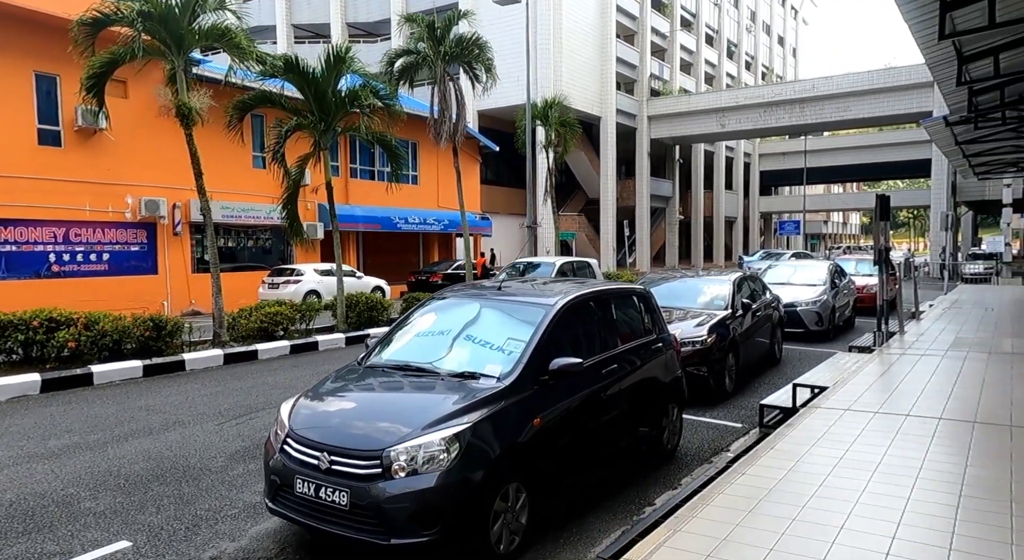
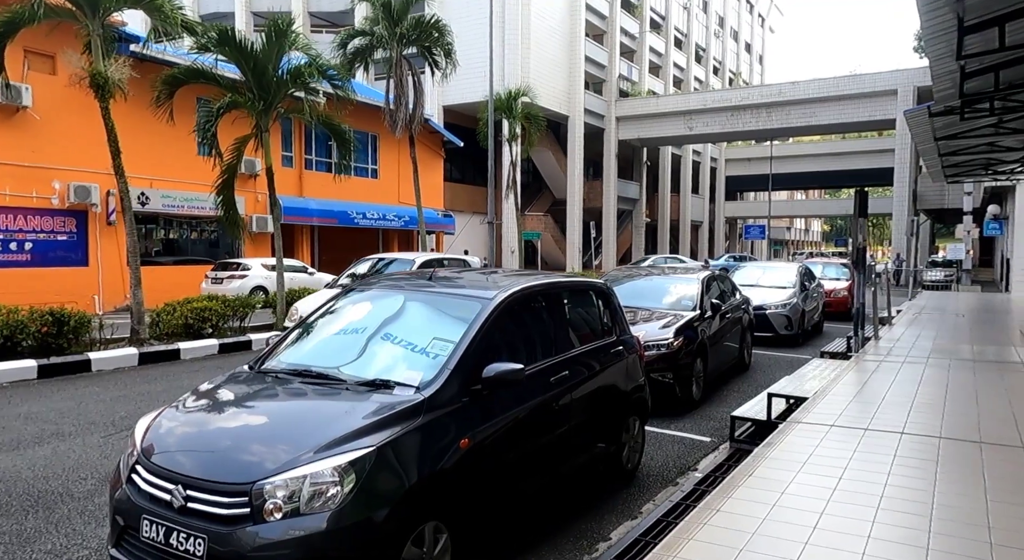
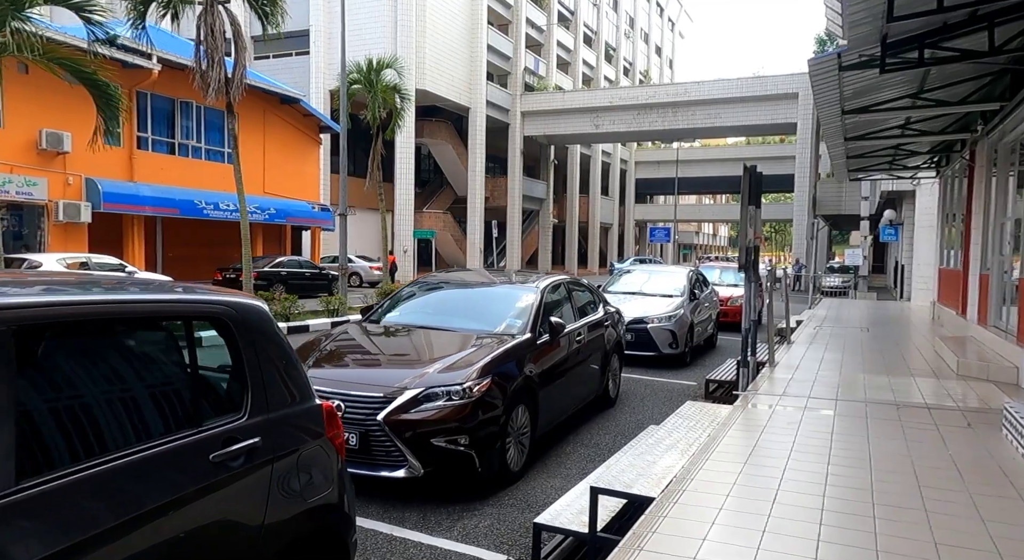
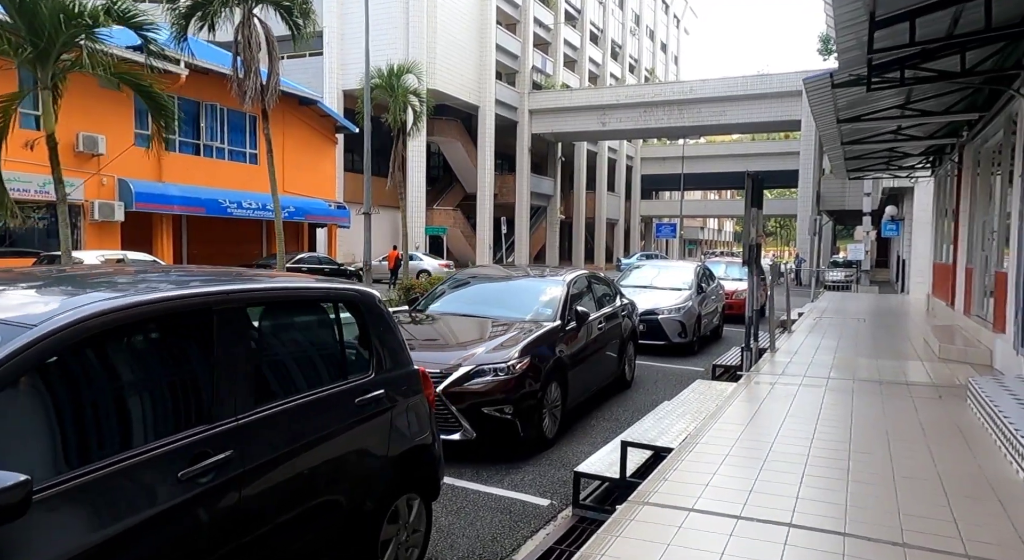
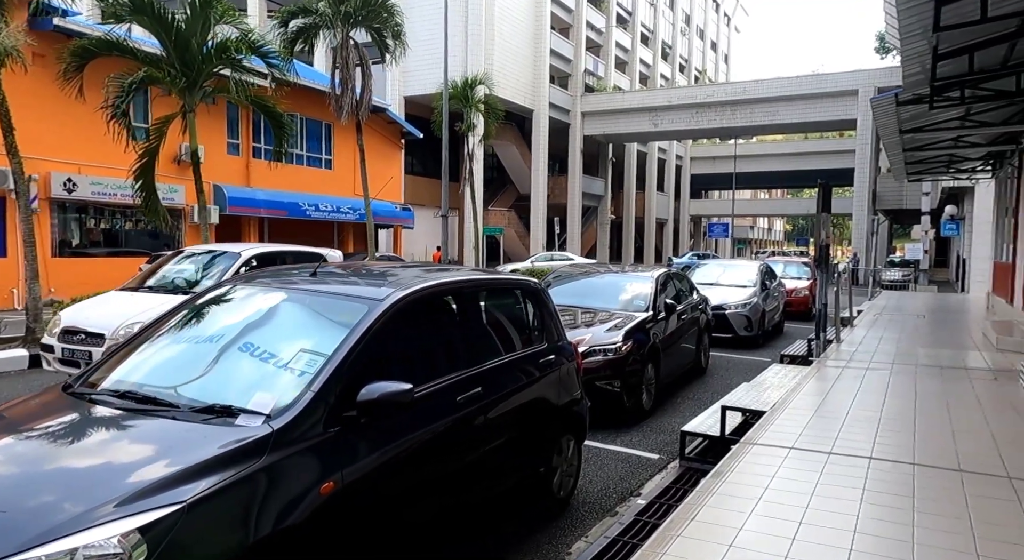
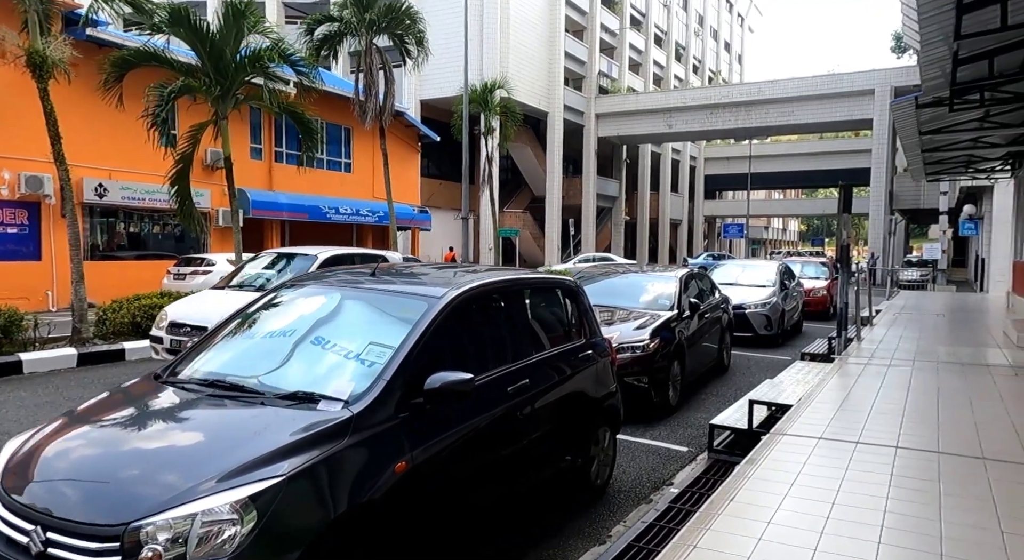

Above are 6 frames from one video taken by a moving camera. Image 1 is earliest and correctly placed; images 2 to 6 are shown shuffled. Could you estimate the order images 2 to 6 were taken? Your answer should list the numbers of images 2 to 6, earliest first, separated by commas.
2, 6, 5, 4, 3
